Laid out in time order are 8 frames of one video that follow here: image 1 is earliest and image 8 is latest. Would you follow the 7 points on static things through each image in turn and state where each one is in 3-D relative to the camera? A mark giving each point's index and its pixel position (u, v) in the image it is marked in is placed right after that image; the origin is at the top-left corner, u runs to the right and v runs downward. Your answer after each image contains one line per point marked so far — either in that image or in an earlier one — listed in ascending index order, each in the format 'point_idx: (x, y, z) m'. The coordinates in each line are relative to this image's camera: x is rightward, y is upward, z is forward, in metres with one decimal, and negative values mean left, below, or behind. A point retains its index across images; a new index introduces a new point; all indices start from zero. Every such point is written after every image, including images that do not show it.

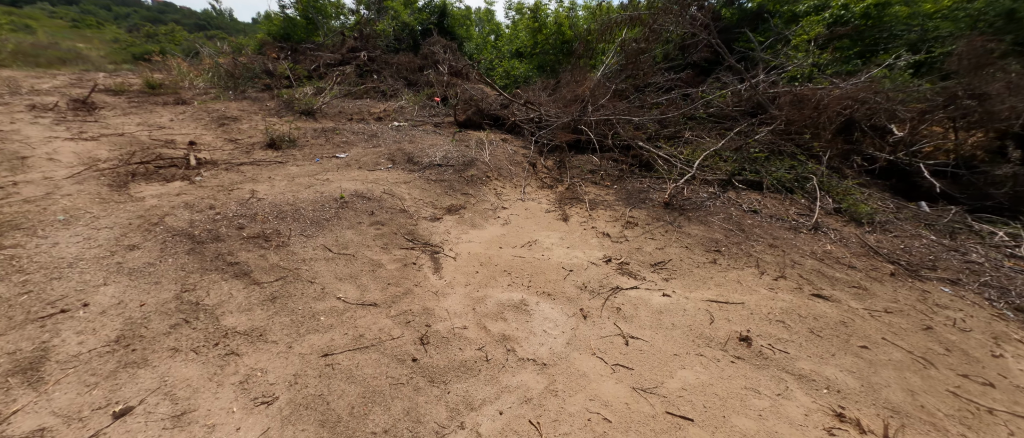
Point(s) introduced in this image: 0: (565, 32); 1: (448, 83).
0: (+1.1, +3.8, +7.7) m
1: (-1.5, +3.0, +8.5) m
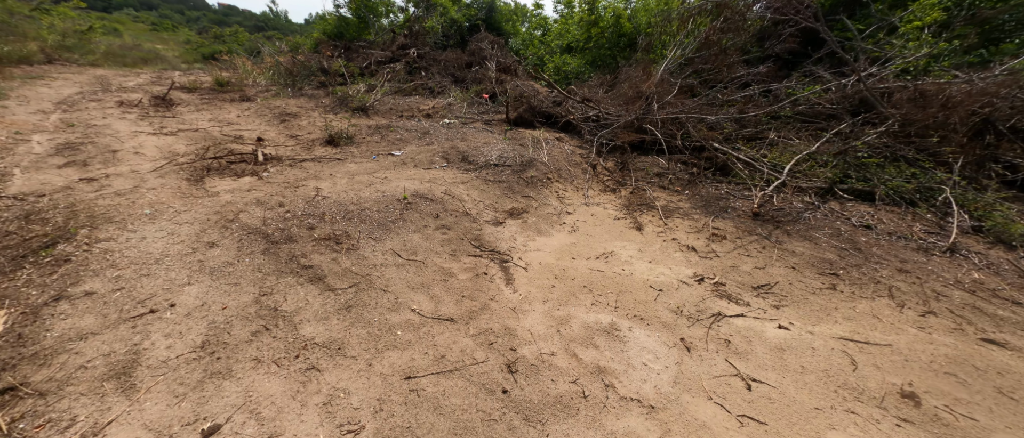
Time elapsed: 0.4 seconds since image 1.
0: (+2.1, +3.8, +7.3) m
1: (-0.4, +3.0, +8.4) m
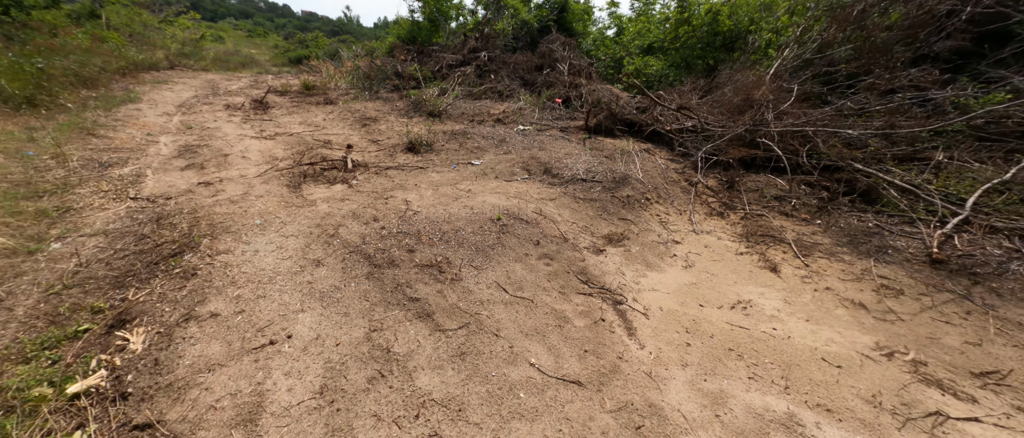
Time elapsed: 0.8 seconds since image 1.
0: (+3.6, +3.4, +6.7) m
1: (+1.3, +2.8, +8.1) m
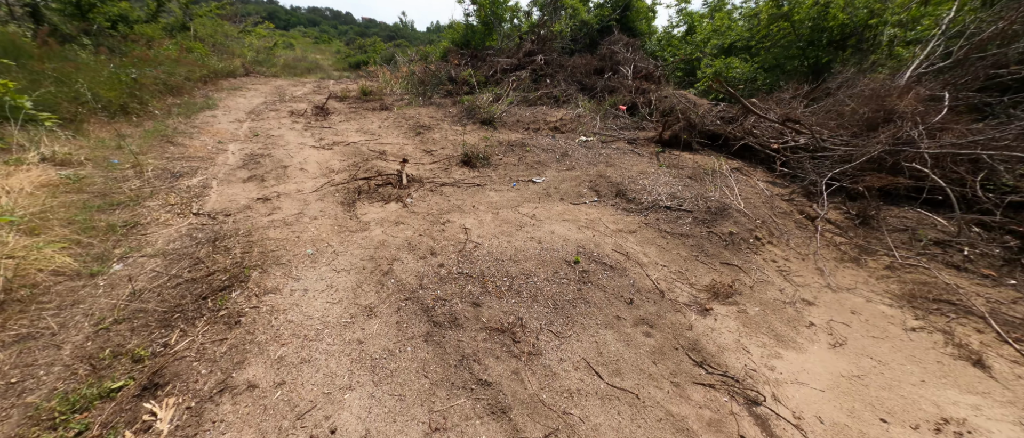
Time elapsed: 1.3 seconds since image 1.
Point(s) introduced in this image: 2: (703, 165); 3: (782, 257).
0: (+4.7, +3.0, +5.7) m
1: (+2.5, +2.5, +7.4) m
2: (+2.3, +0.7, +4.5) m
3: (+1.9, -0.3, +2.7) m
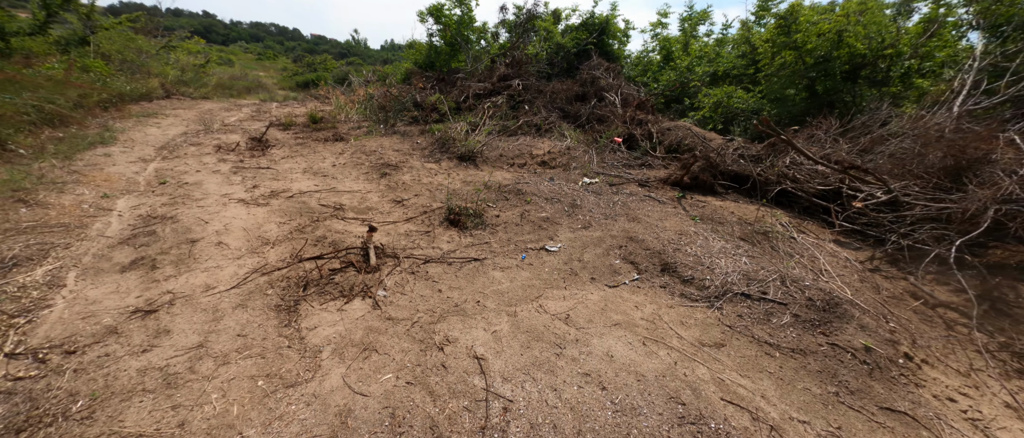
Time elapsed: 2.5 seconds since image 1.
0: (+4.5, +2.4, +5.2) m
1: (+2.2, +1.7, +6.7) m
2: (+2.3, 0.0, +3.7) m
3: (+2.2, -0.8, +1.9) m
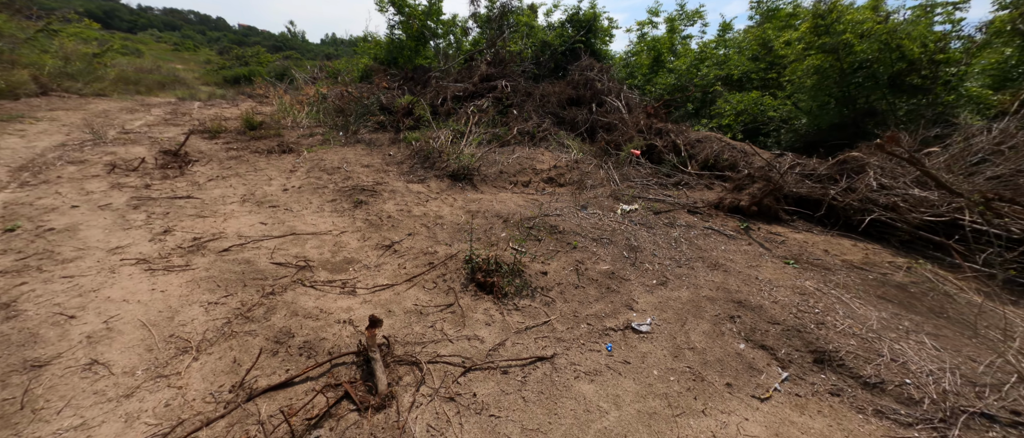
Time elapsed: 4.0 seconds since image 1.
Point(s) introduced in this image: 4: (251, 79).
0: (+4.5, +2.2, +4.7) m
1: (+2.1, +1.4, +5.9) m
2: (+2.6, -0.3, +3.0) m
3: (+2.8, -1.2, +1.1) m
4: (-9.4, +5.0, +13.8) m
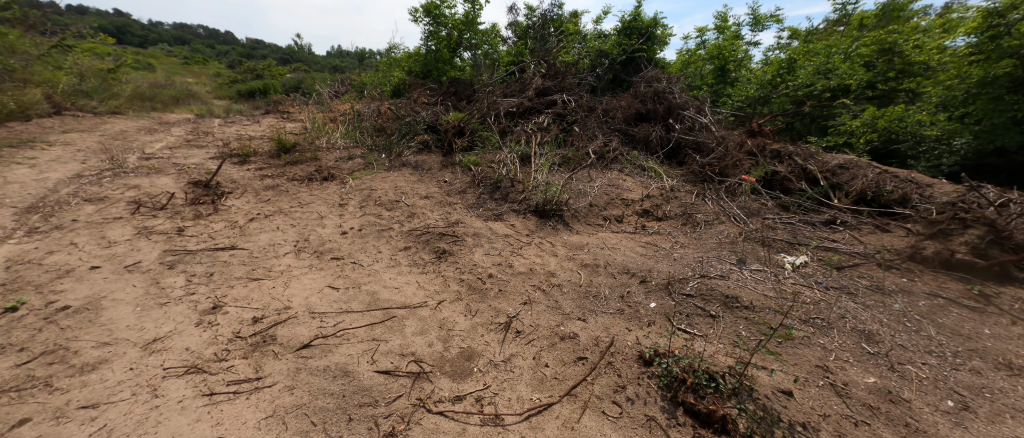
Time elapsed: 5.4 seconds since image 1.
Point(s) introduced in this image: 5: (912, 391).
0: (+5.6, +1.7, +3.8) m
1: (+3.2, +0.9, +5.0) m
2: (+3.7, -0.7, +2.0) m
3: (+3.8, -1.5, +0.2) m
4: (-8.2, +4.3, +13.2) m
5: (+2.0, -0.8, +1.8) m
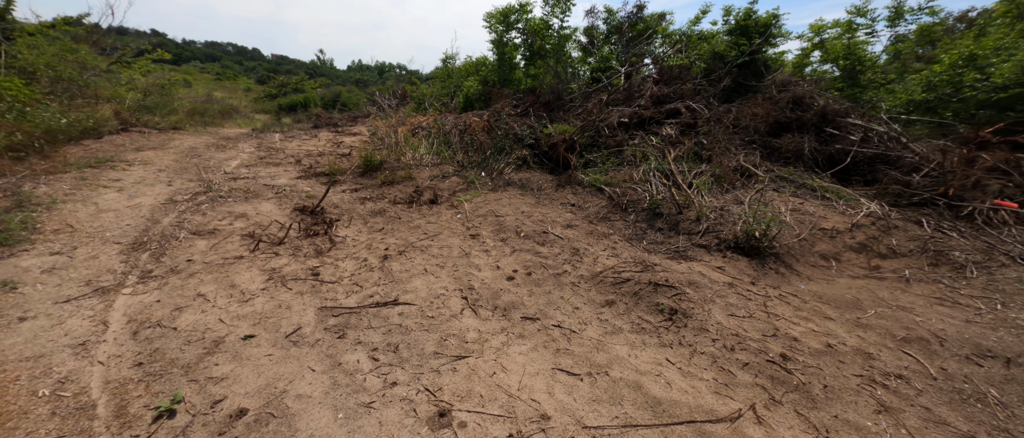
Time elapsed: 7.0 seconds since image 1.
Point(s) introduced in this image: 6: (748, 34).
0: (+7.4, +1.4, +2.7) m
1: (+5.0, +0.6, +4.0) m
2: (+5.4, -1.0, +0.9) m
3: (+5.4, -1.8, -1.0) m
4: (-6.0, +3.7, +12.8) m
5: (+3.6, -1.1, +0.8) m
6: (+4.6, +3.6, +7.3) m
